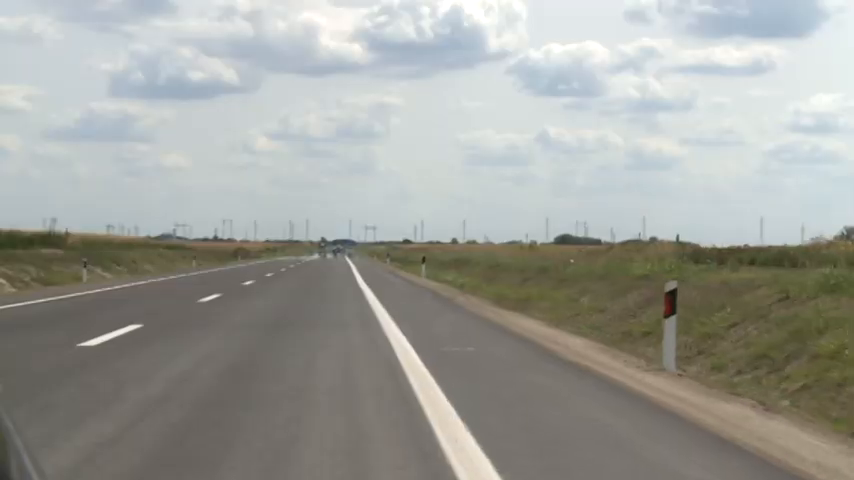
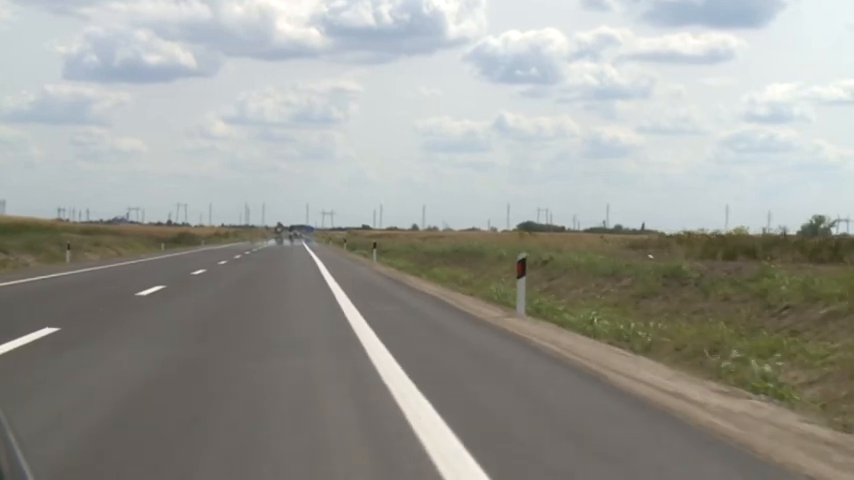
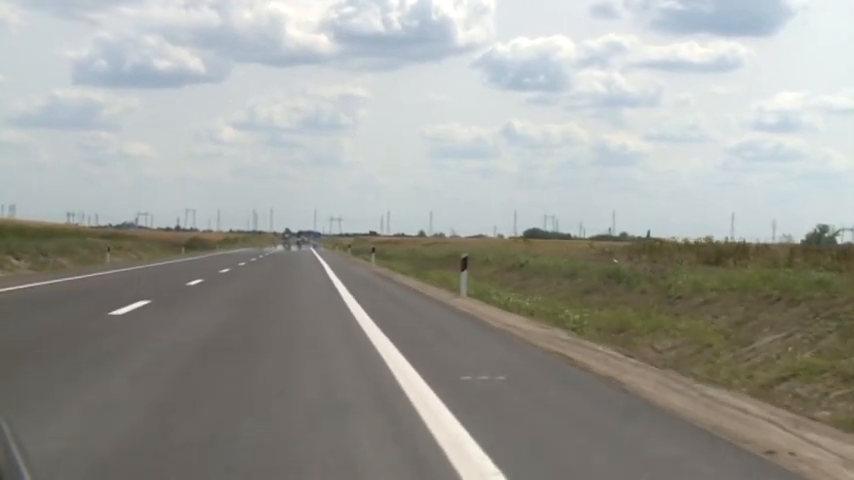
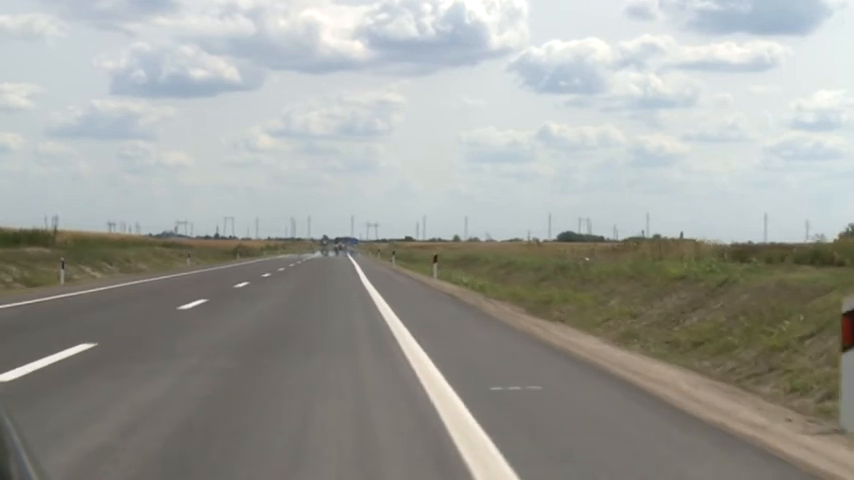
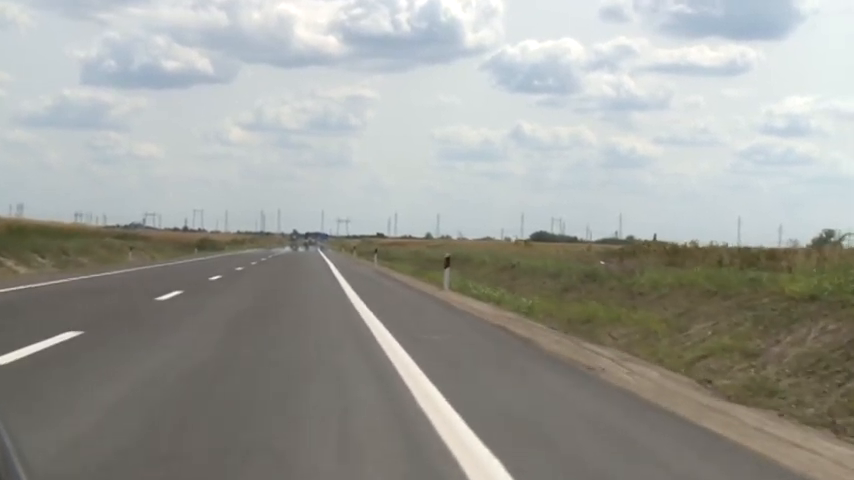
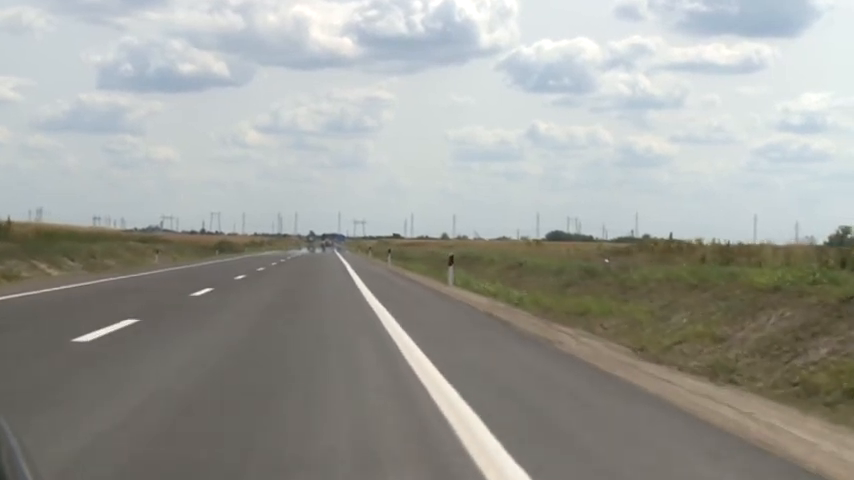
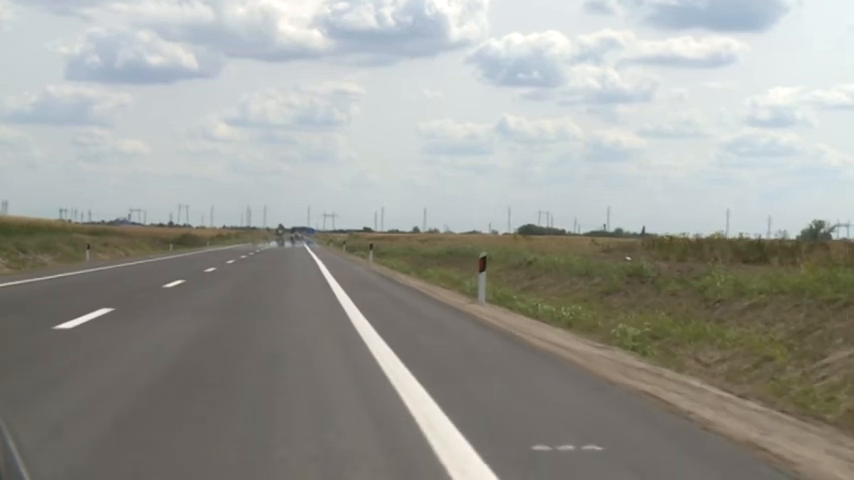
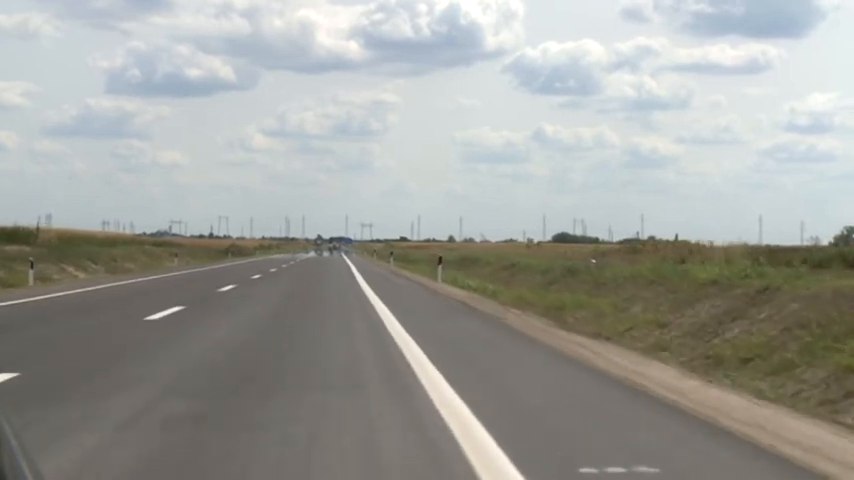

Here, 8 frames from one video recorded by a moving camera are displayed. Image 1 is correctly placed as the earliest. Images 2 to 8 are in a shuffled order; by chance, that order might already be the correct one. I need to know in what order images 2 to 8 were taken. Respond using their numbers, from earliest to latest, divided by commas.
4, 8, 6, 5, 3, 7, 2
